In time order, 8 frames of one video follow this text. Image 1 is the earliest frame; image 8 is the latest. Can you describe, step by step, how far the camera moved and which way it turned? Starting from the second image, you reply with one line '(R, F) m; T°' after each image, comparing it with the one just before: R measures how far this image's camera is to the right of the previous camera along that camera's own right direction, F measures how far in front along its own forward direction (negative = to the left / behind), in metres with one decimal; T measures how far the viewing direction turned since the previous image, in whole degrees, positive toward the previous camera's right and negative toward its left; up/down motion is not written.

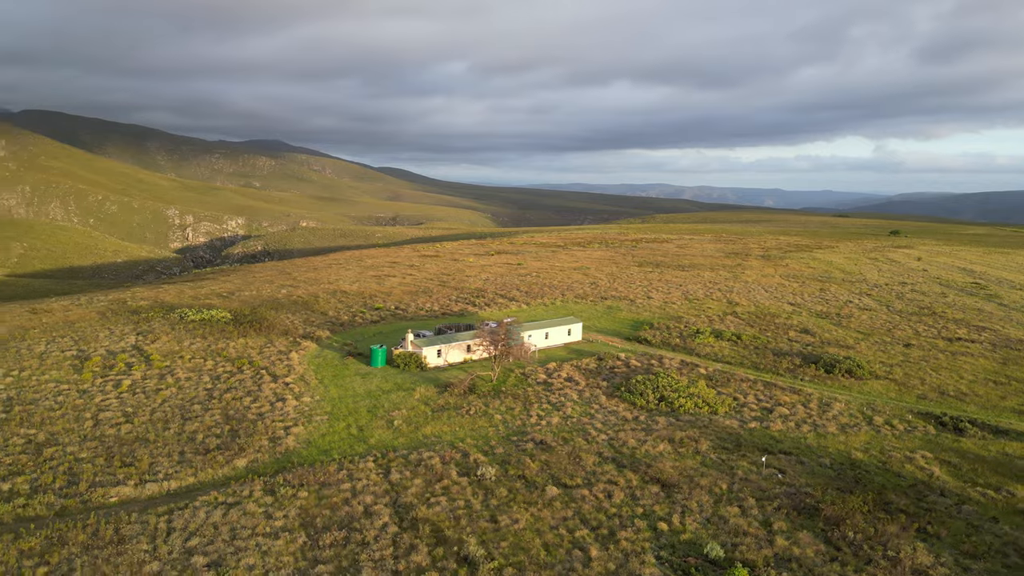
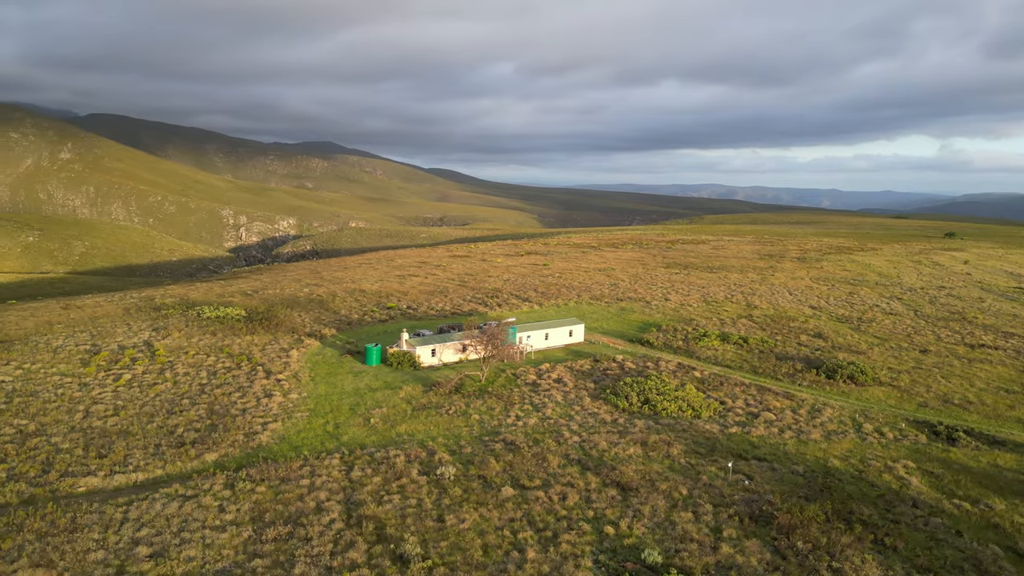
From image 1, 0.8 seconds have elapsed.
(+2.2, +0.1) m; -3°
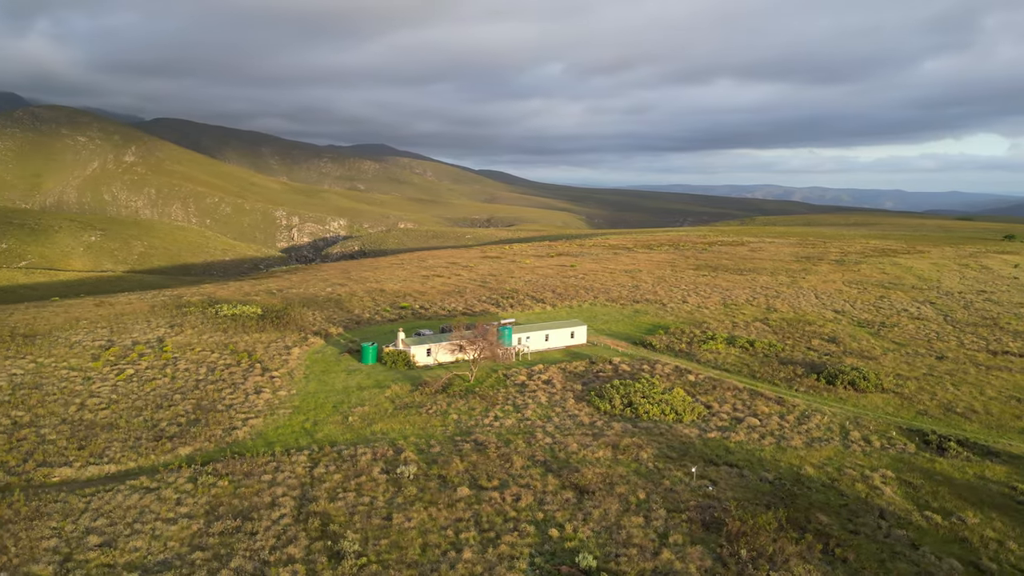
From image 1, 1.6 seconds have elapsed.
(+2.2, +0.1) m; -4°
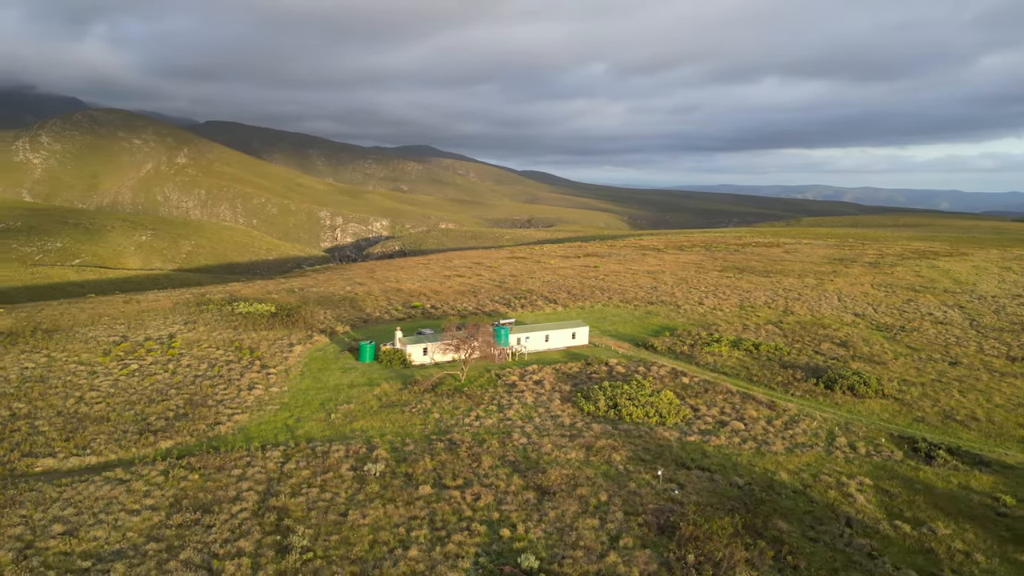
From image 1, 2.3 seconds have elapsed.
(+1.9, +0.1) m; -3°
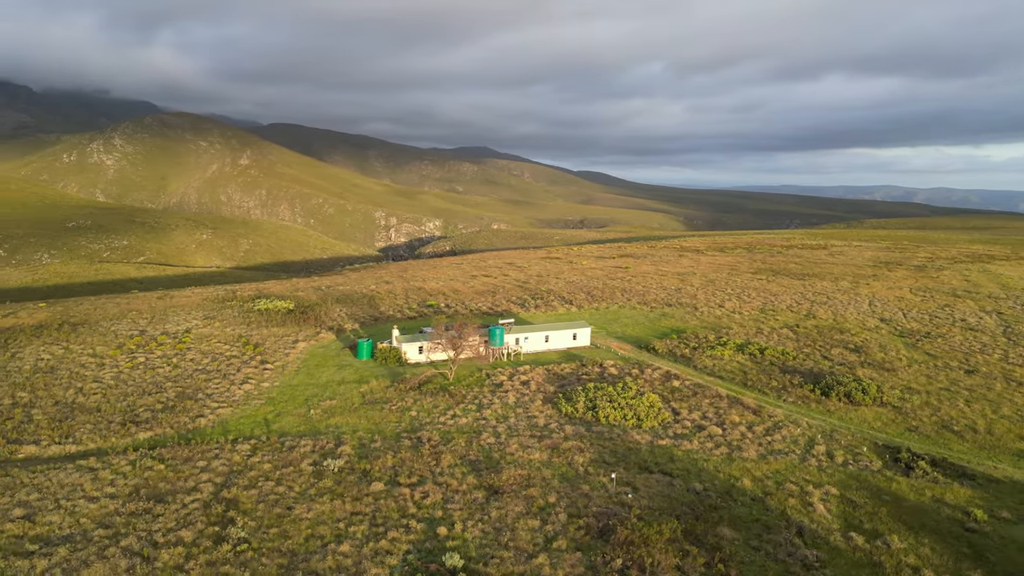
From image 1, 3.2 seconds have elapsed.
(+2.5, +0.1) m; -4°
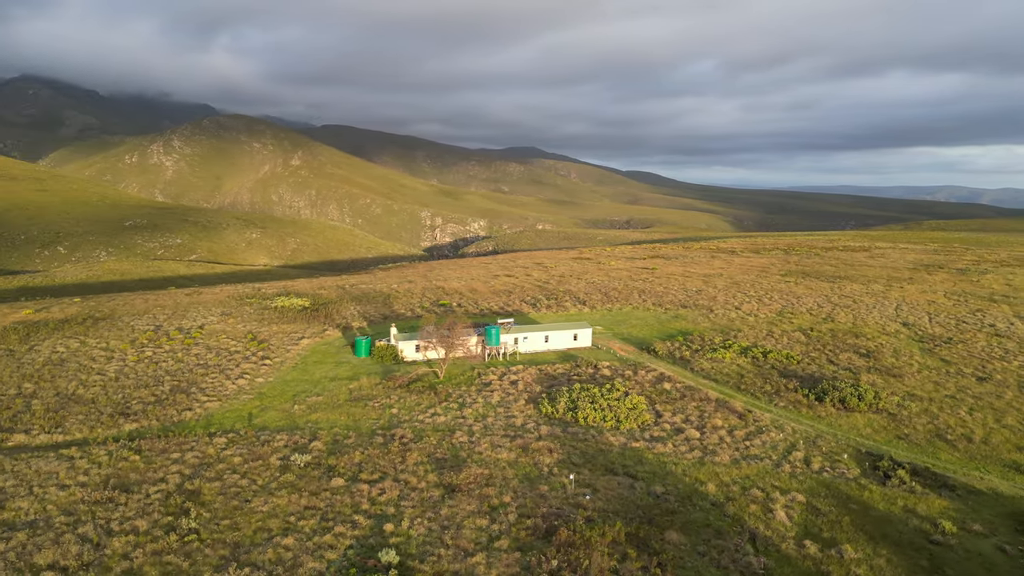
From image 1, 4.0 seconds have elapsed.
(+2.1, 0.0) m; -3°
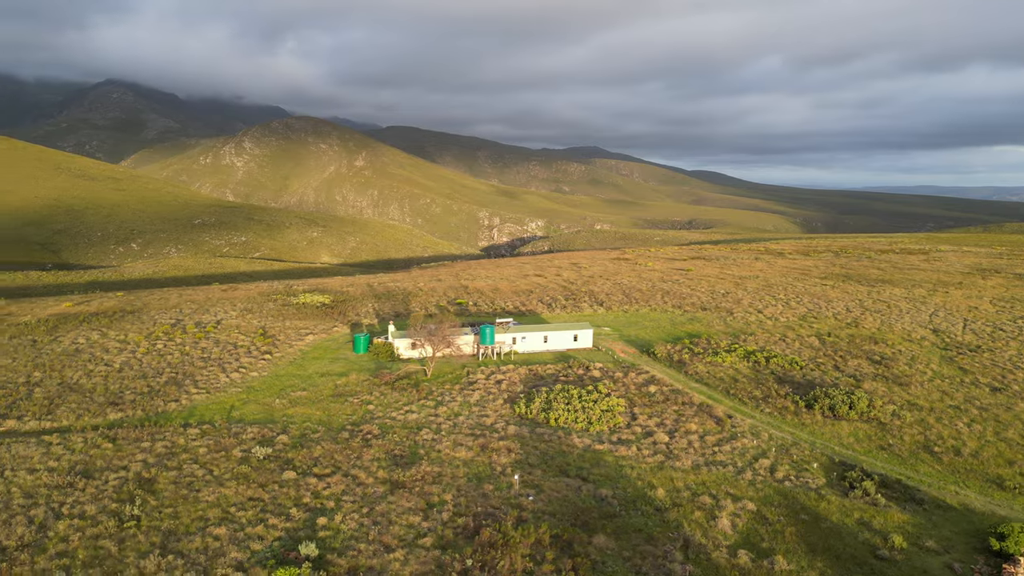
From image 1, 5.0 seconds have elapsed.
(+2.8, +0.1) m; -4°
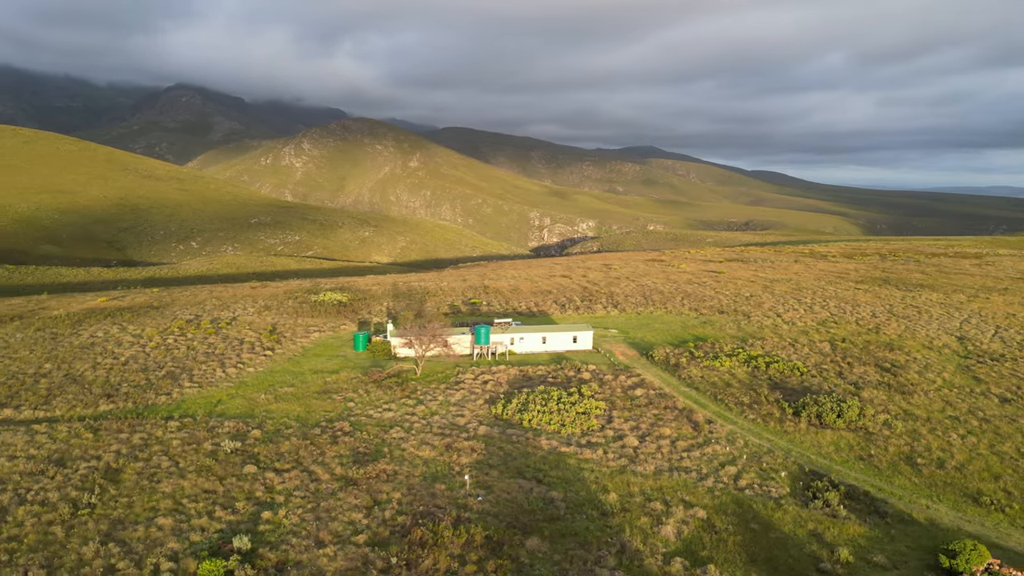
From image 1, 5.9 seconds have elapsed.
(+2.5, +0.1) m; -4°
